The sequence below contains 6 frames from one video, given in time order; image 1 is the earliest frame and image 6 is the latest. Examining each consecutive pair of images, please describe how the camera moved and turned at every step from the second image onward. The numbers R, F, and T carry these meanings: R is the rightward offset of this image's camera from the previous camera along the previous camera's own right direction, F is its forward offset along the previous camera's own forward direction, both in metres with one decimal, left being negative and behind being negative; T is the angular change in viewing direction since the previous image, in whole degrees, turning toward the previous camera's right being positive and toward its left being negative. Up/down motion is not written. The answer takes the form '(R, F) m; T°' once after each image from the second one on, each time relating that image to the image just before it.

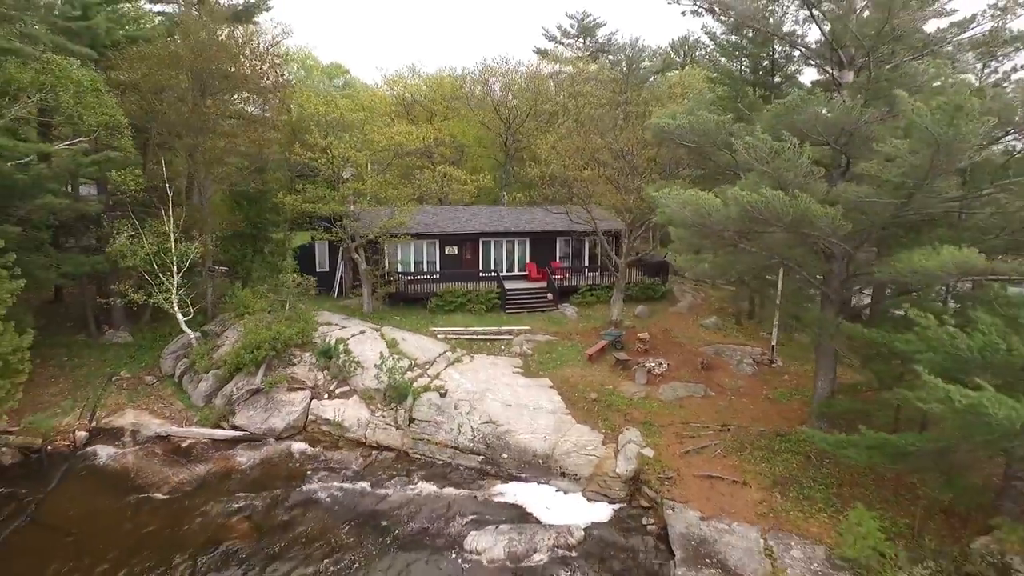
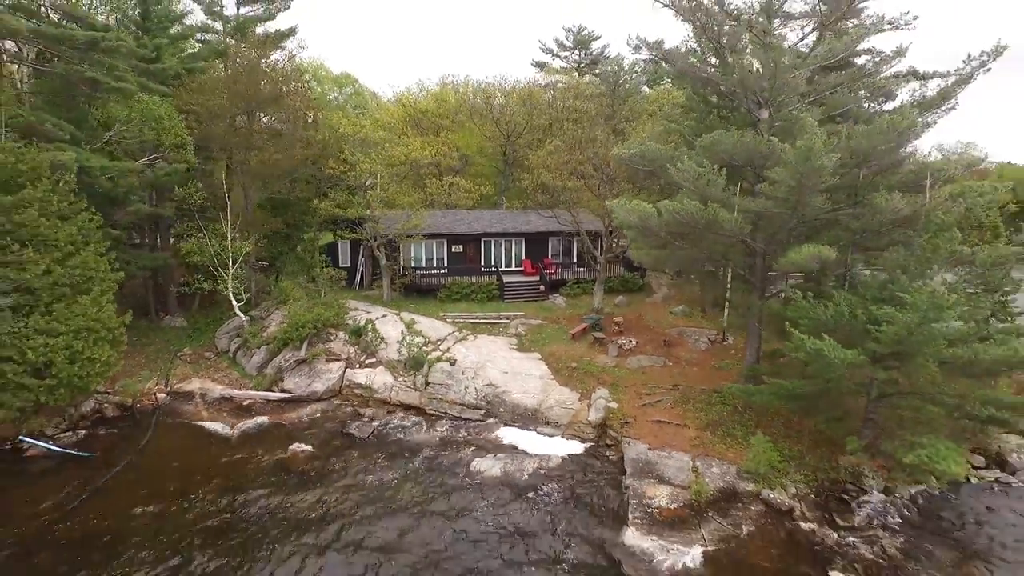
(+0.1, -3.7) m; 0°
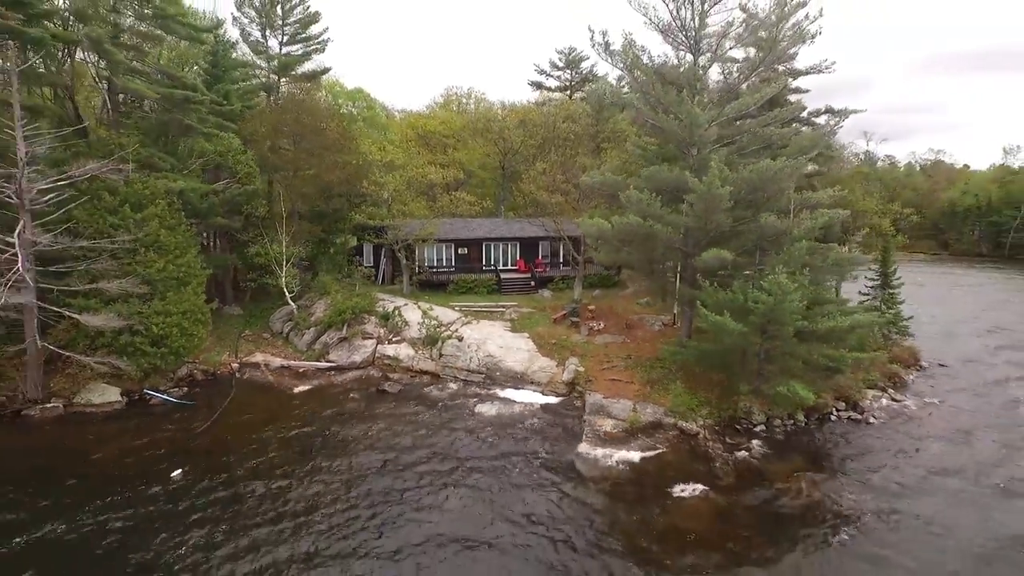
(+0.3, -5.6) m; 0°
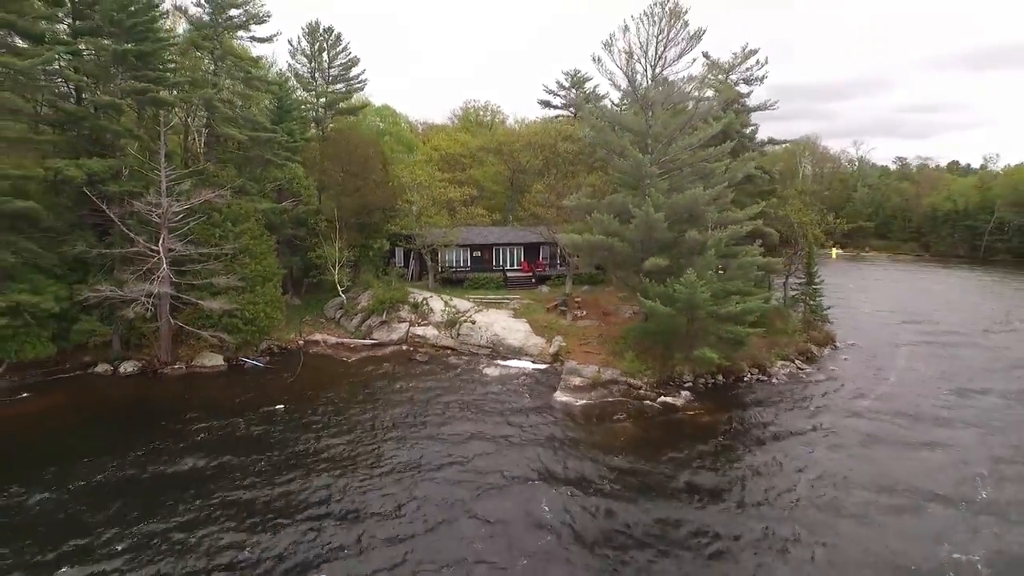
(+0.8, -7.2) m; -2°
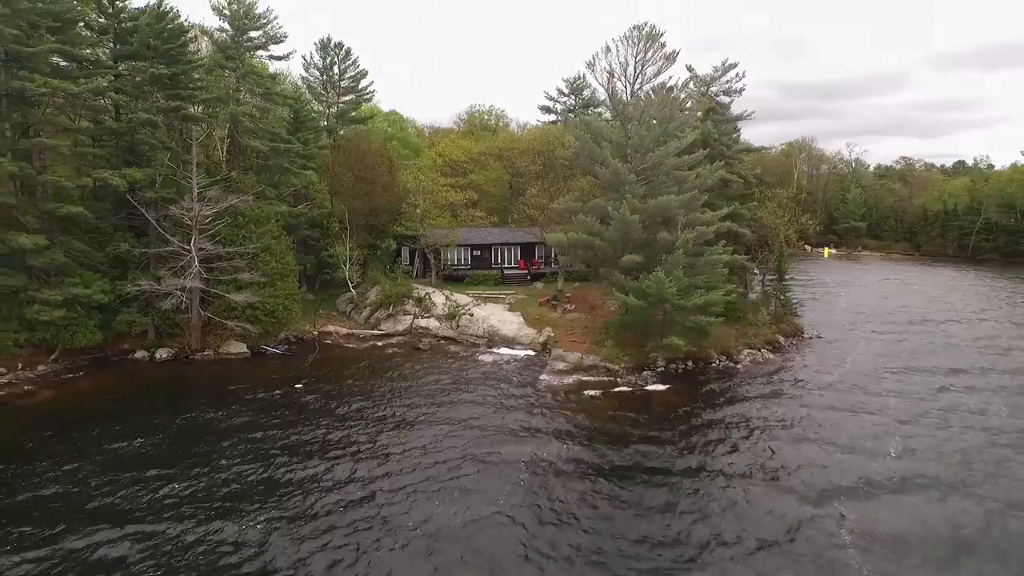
(+0.7, -3.1) m; -1°
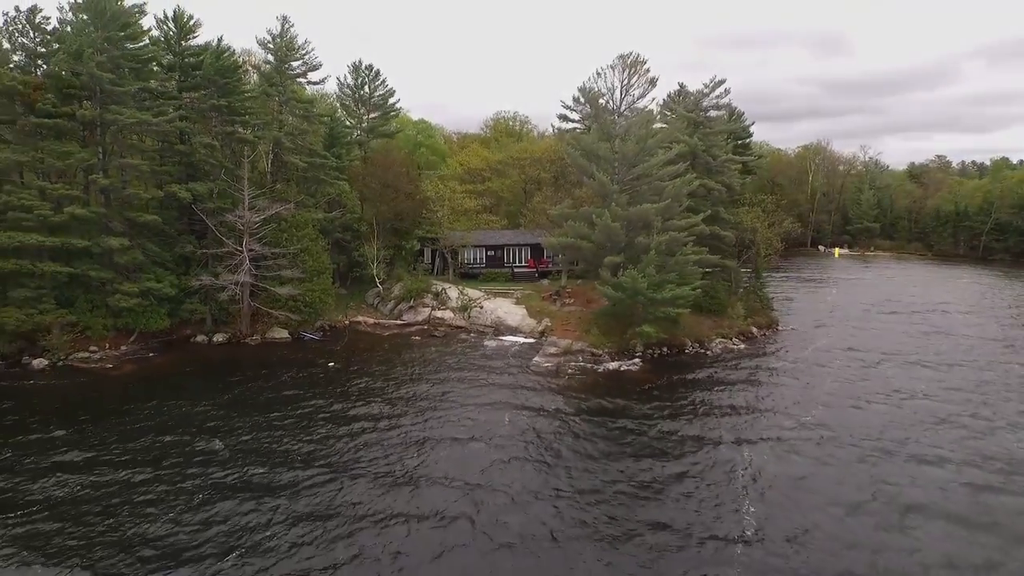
(+1.8, -4.8) m; -3°
